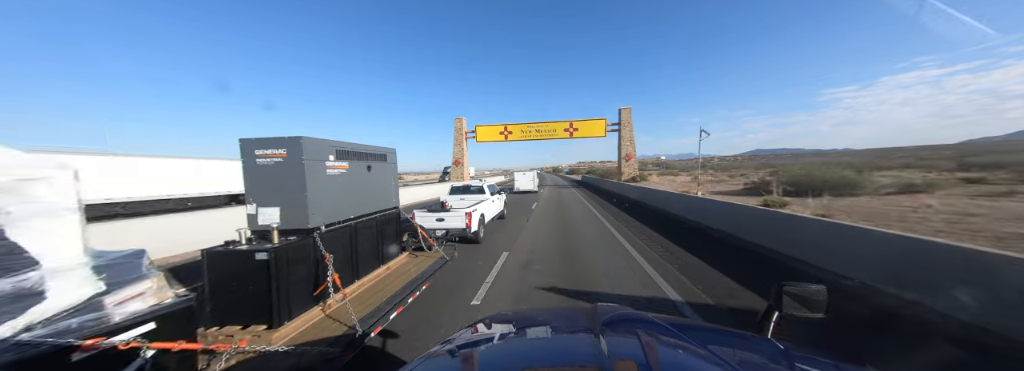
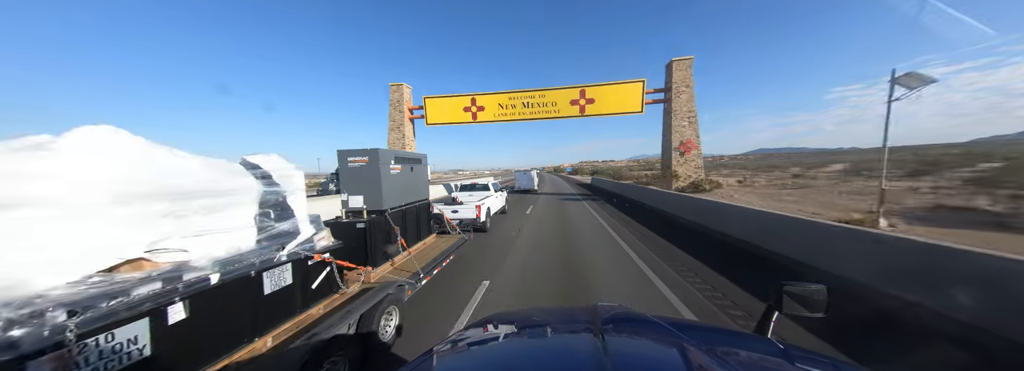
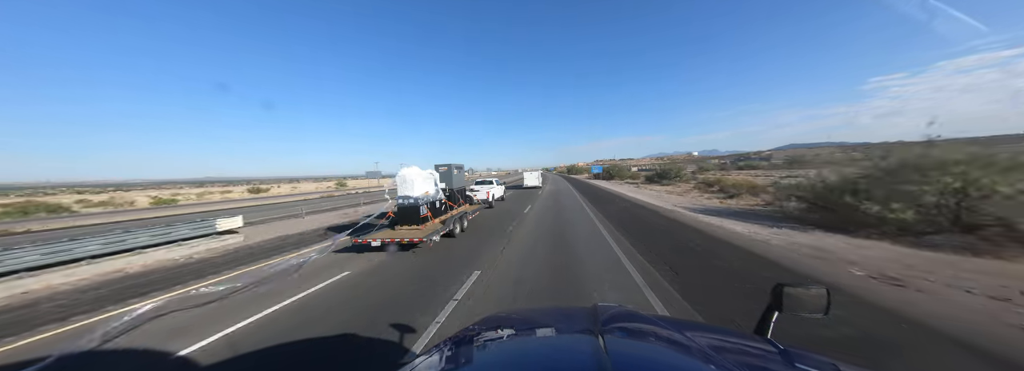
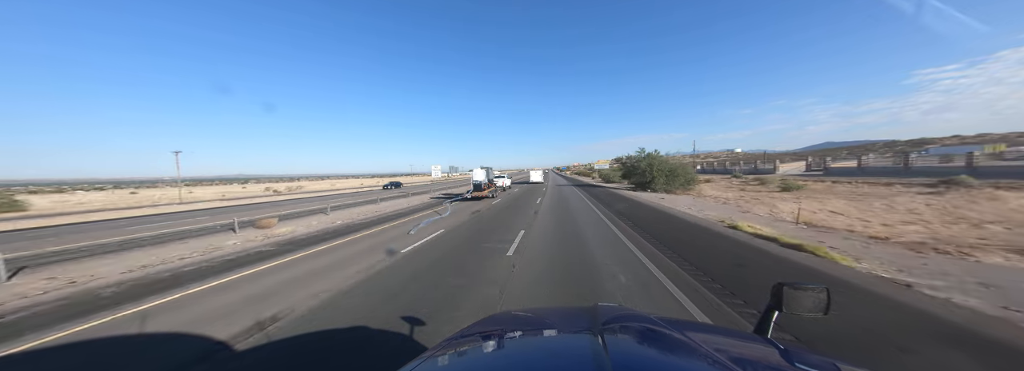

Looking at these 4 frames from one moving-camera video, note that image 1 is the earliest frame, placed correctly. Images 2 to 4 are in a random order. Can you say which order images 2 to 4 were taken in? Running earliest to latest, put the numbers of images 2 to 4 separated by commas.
2, 3, 4
